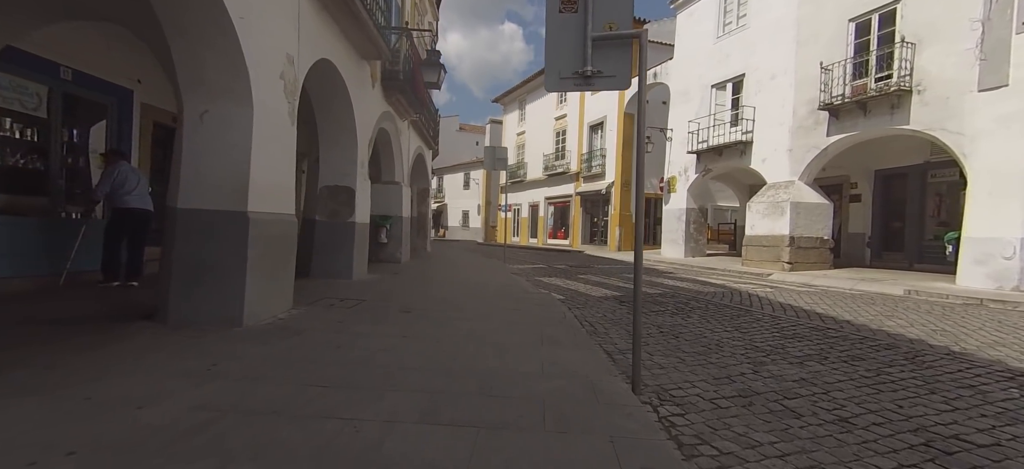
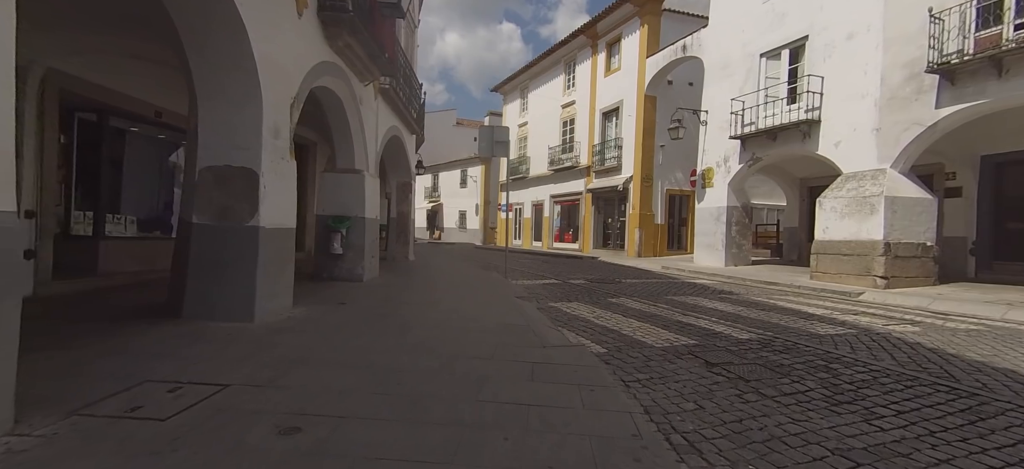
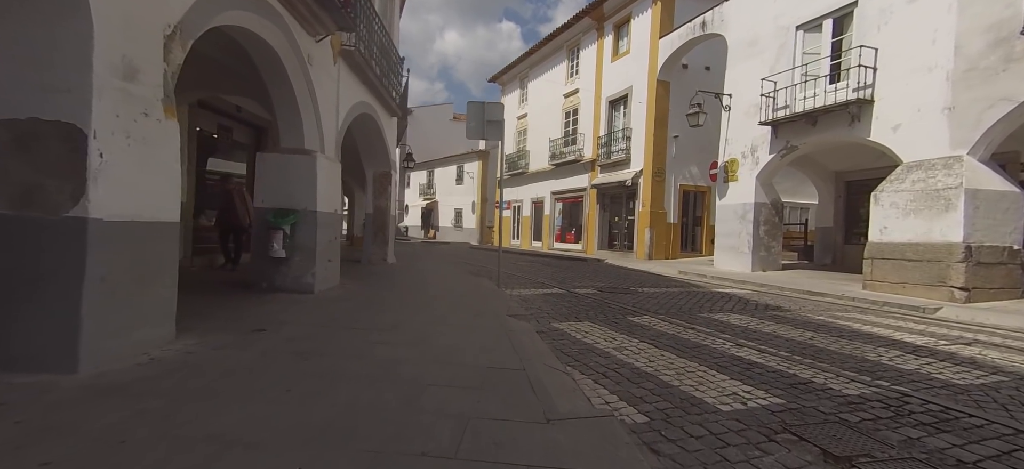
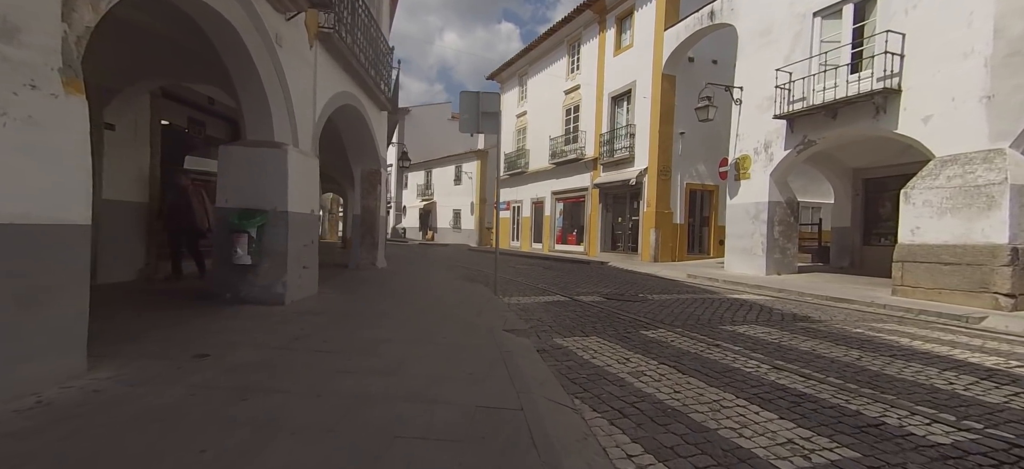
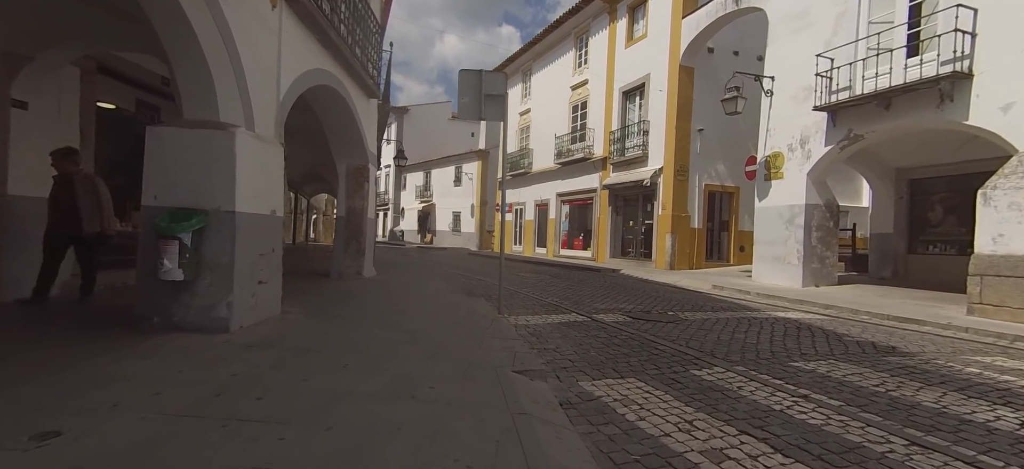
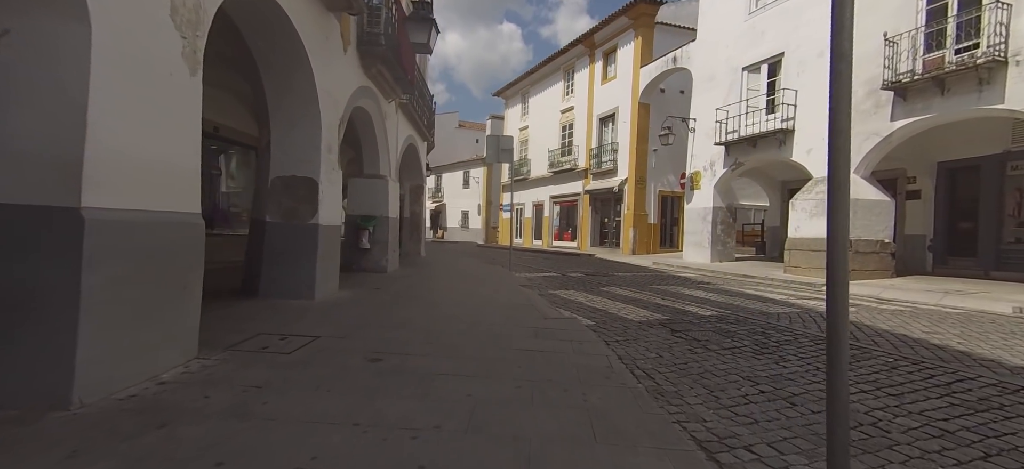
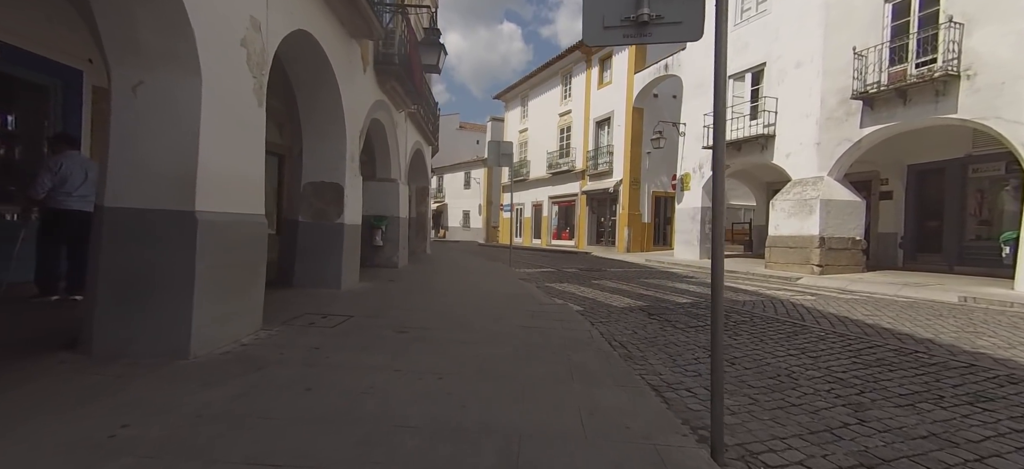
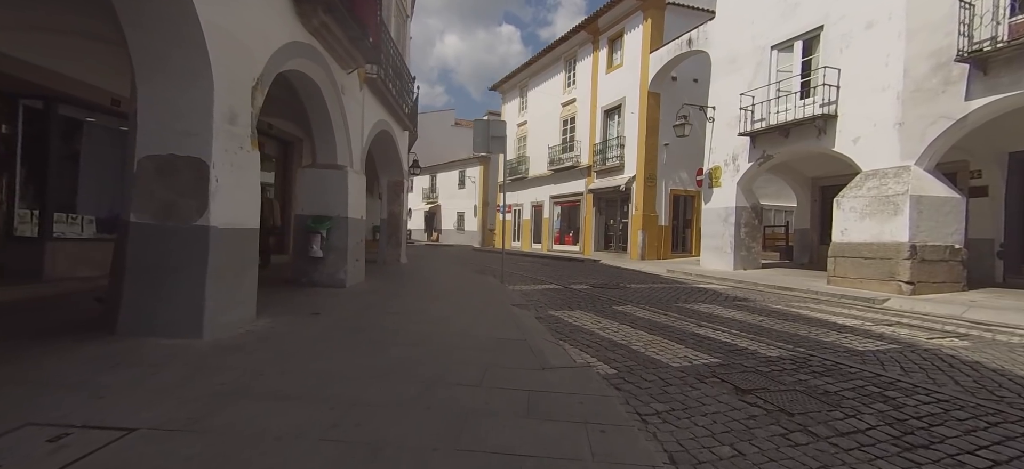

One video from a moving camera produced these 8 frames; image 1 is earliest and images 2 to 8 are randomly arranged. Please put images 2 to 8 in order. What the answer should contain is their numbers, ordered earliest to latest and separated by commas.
7, 6, 2, 8, 3, 4, 5
